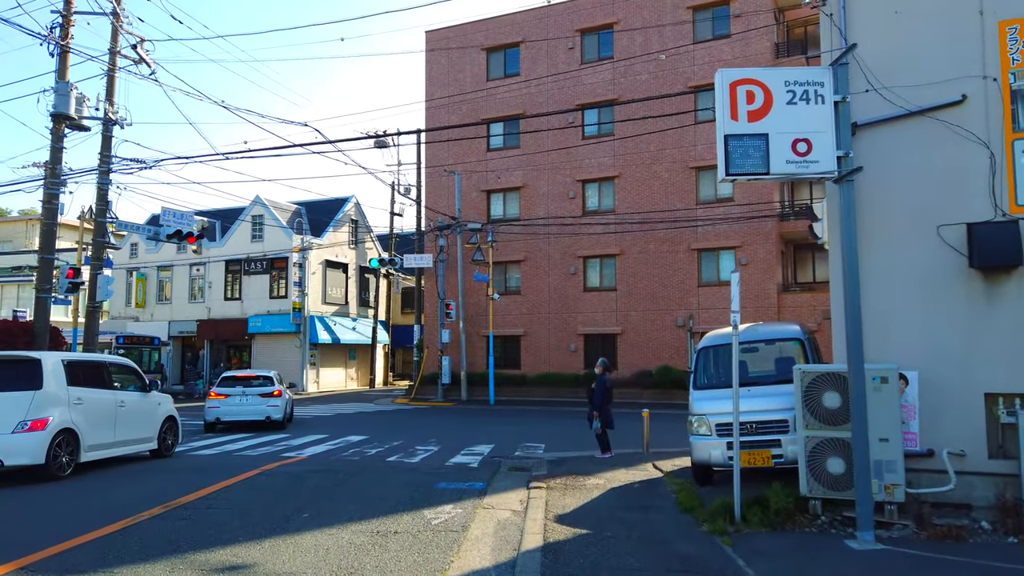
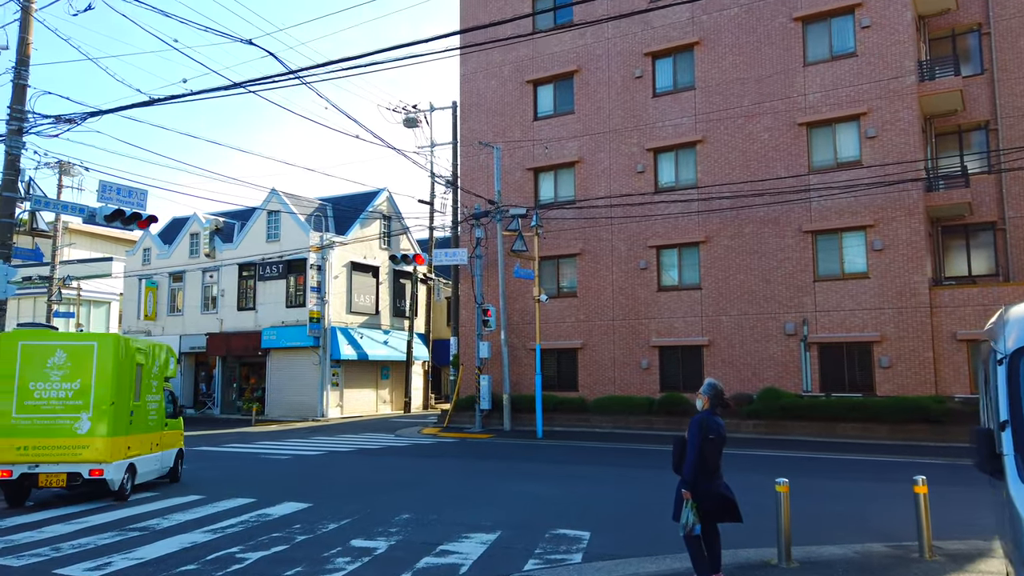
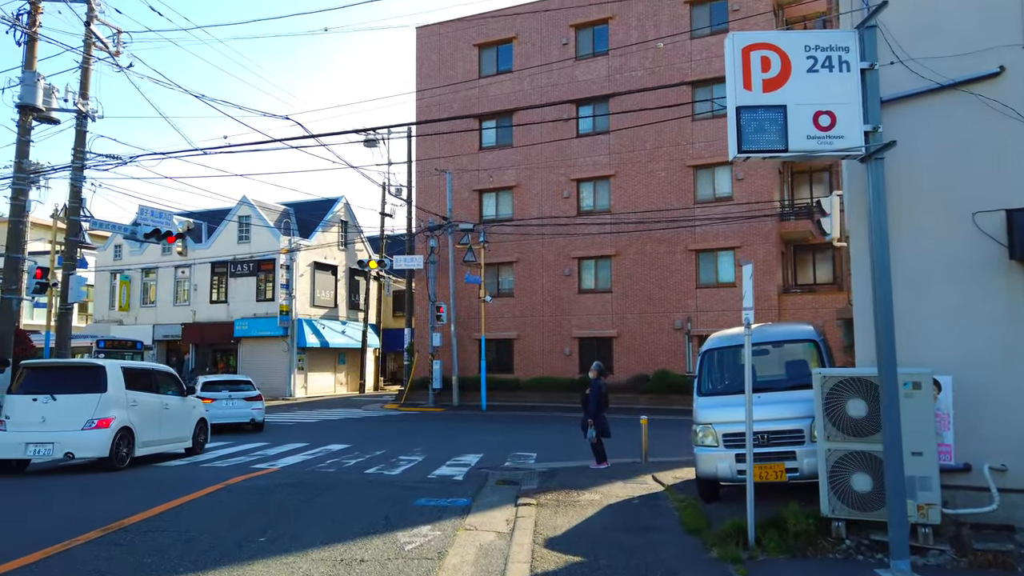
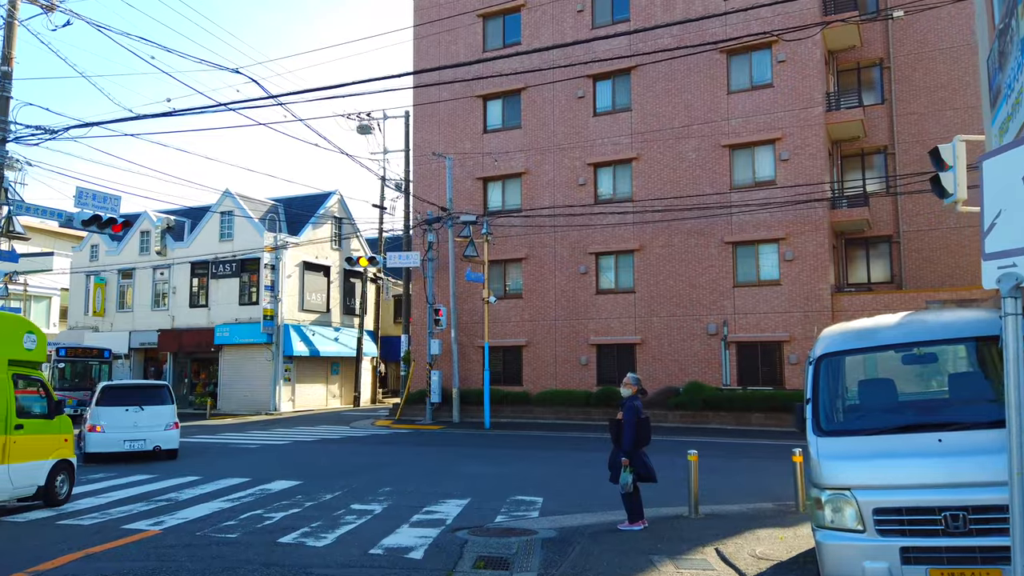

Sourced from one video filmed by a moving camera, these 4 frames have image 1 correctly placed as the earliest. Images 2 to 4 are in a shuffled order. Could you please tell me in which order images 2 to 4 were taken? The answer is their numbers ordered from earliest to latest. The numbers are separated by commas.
3, 4, 2
